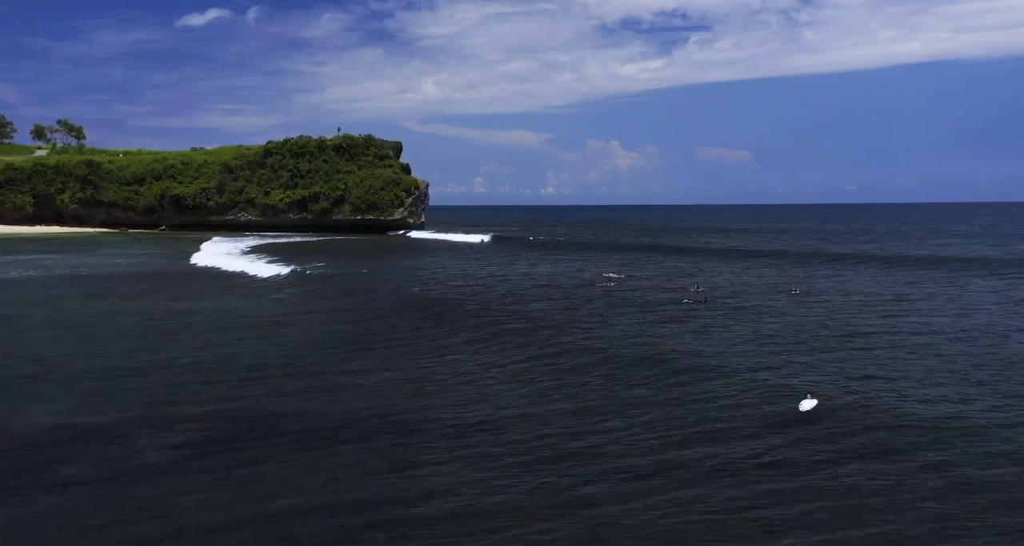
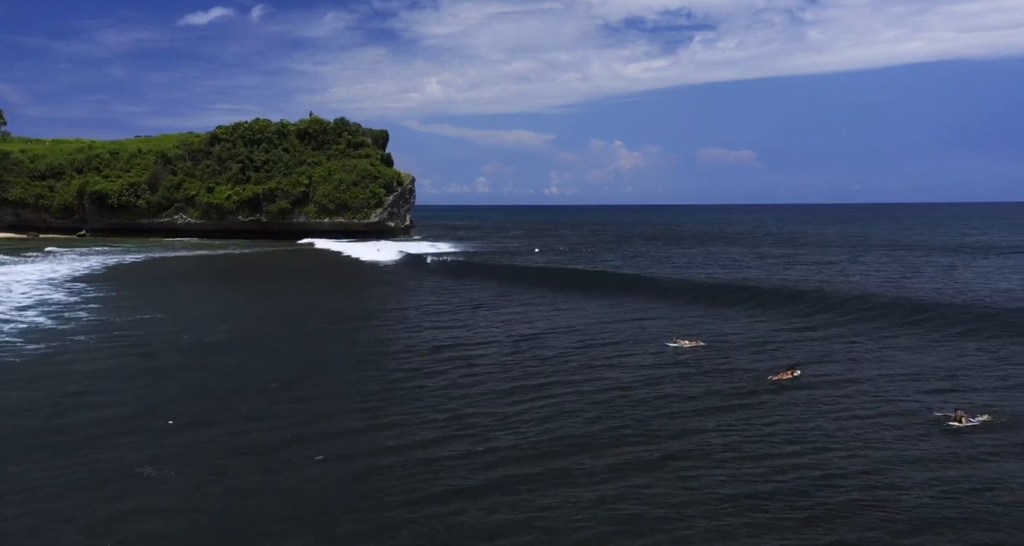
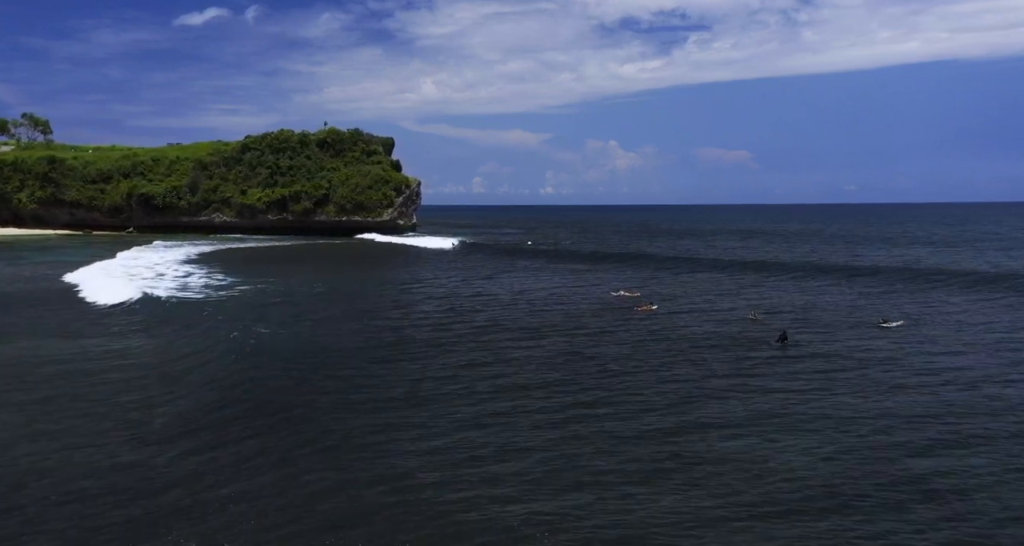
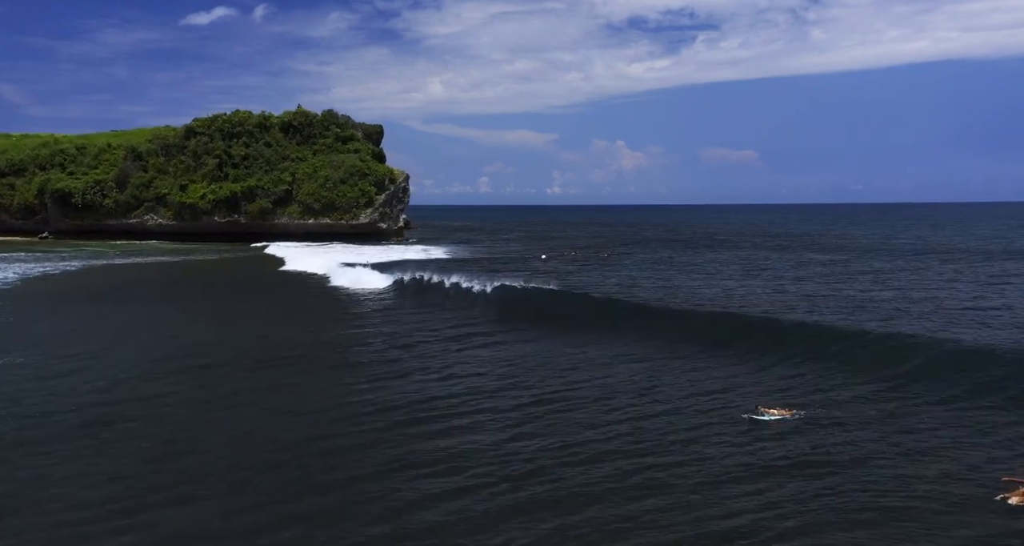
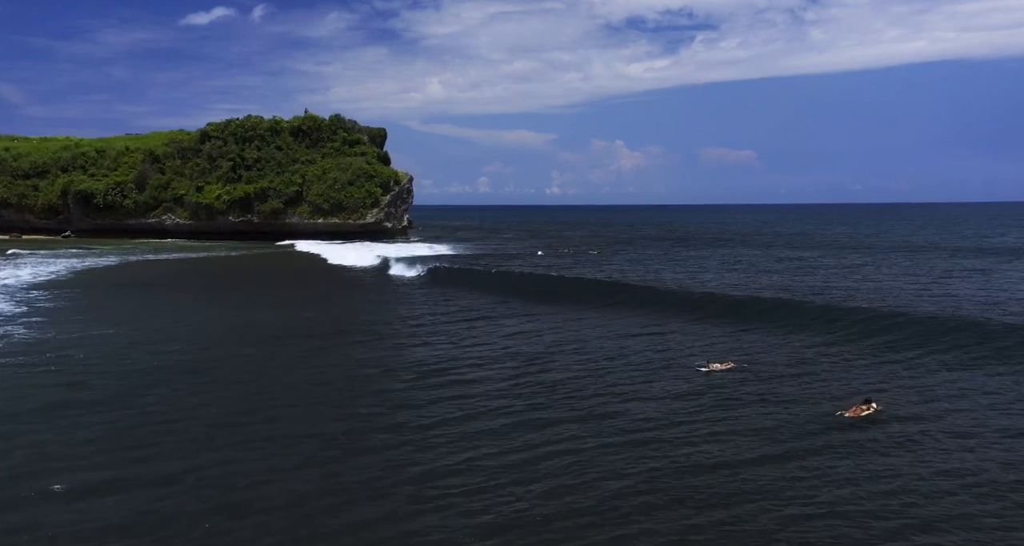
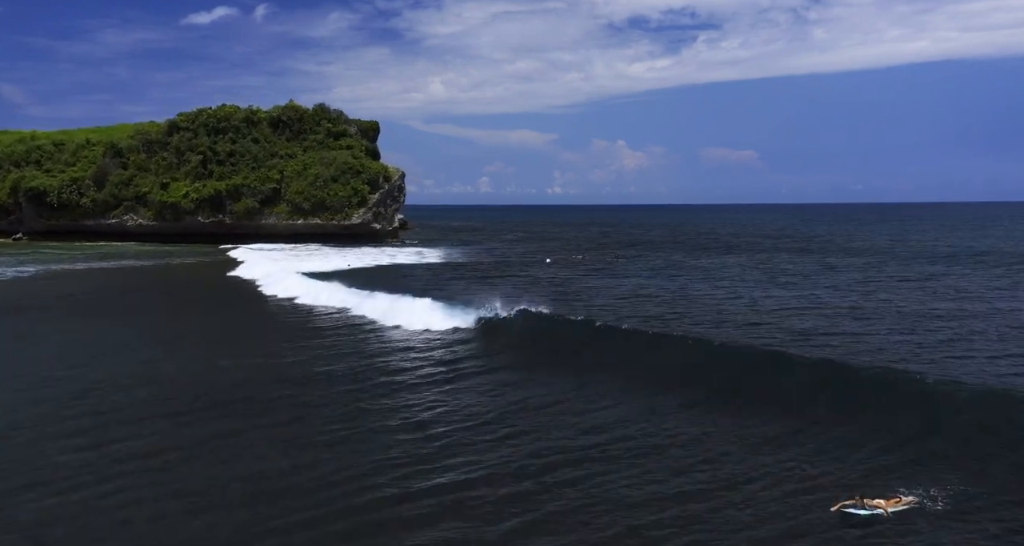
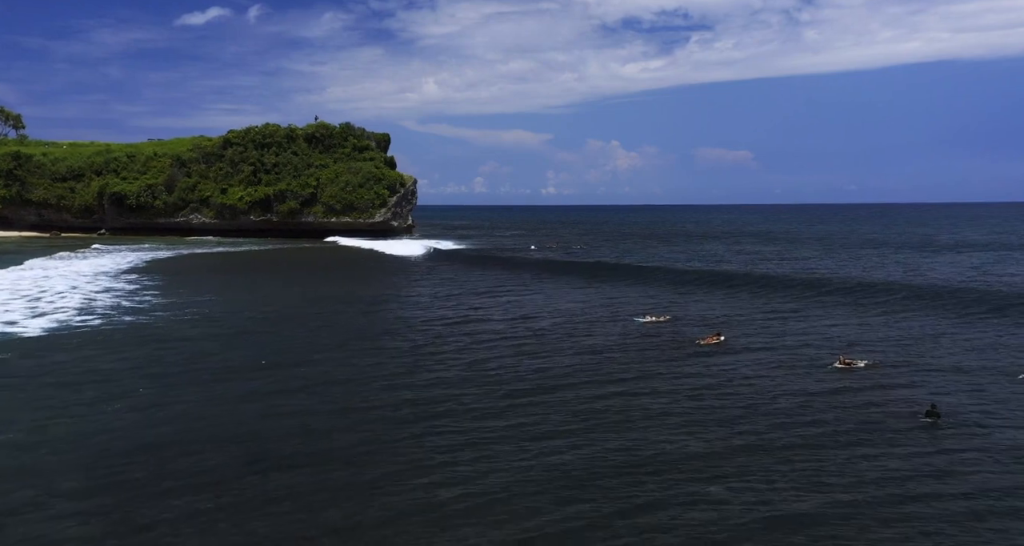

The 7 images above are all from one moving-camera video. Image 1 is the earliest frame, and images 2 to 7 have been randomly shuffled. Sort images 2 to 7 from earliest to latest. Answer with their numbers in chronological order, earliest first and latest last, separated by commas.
3, 7, 2, 5, 4, 6
